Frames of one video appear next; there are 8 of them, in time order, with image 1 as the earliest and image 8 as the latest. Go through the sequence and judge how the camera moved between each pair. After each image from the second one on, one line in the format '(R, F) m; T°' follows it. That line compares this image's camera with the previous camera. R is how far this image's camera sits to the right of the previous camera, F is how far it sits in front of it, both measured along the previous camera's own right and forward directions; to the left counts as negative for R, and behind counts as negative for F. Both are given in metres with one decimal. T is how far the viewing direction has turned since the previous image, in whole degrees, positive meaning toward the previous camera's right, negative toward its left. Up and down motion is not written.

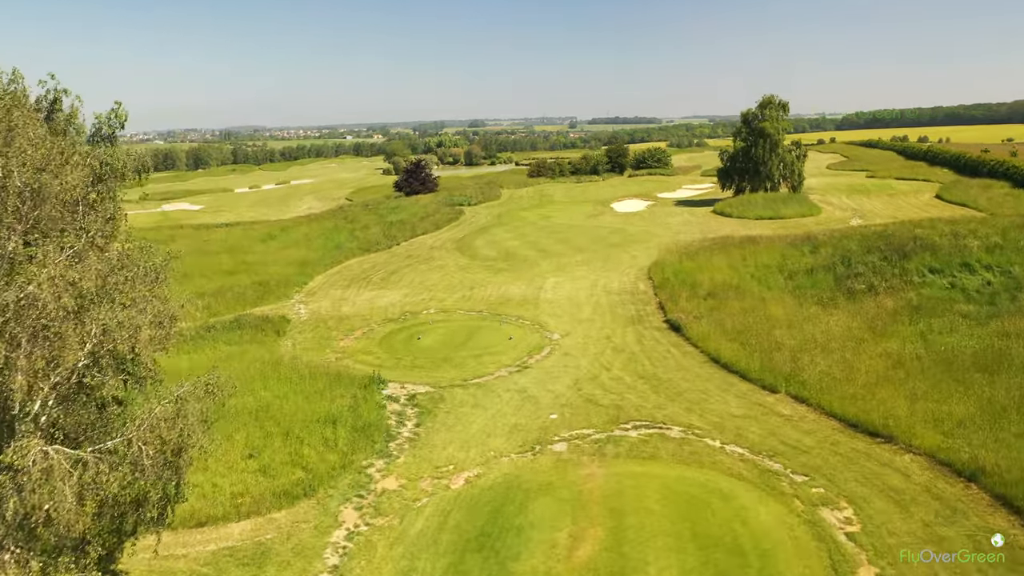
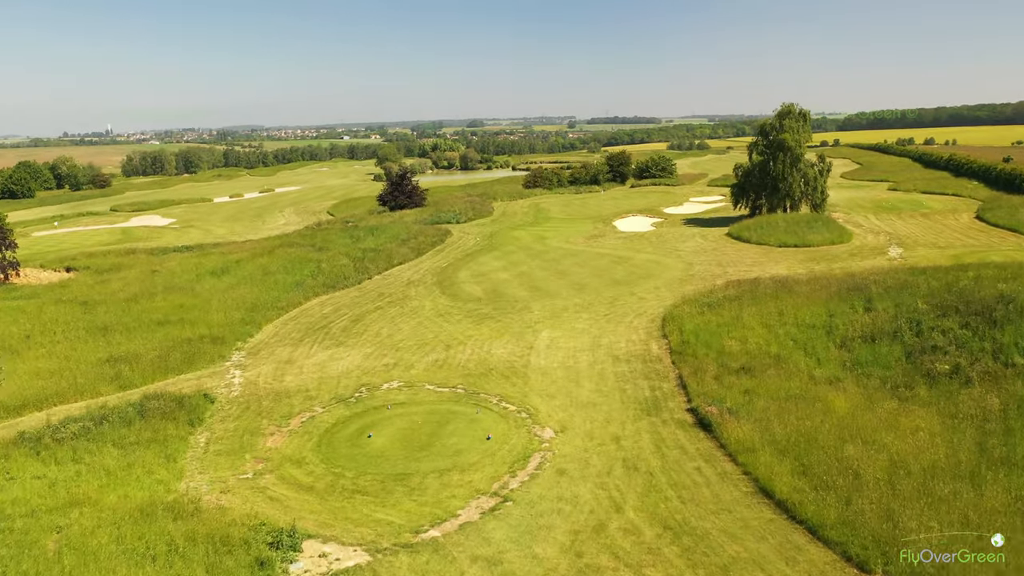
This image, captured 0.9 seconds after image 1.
(+0.4, +5.0) m; 0°
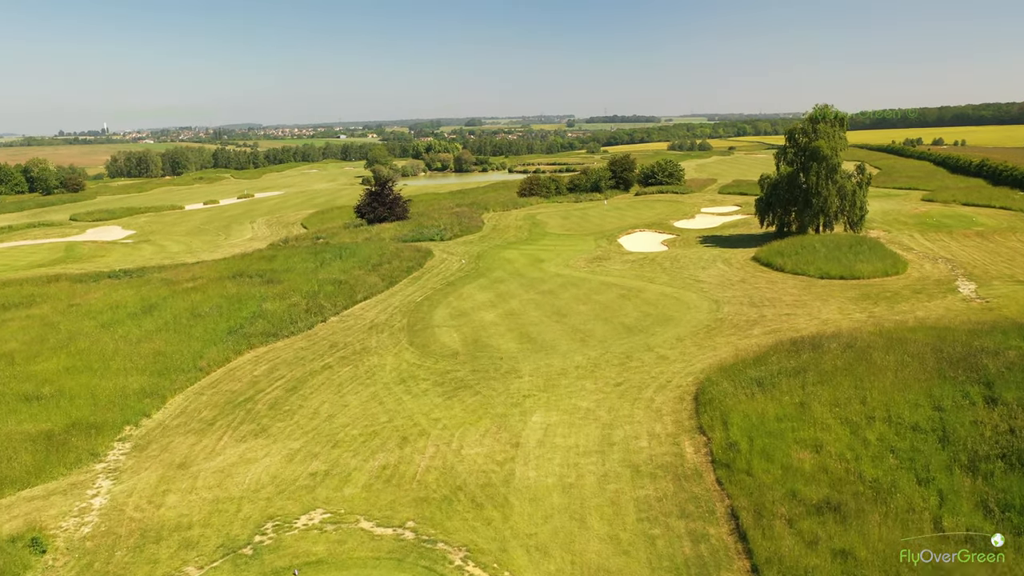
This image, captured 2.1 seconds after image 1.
(+0.4, +6.2) m; 0°
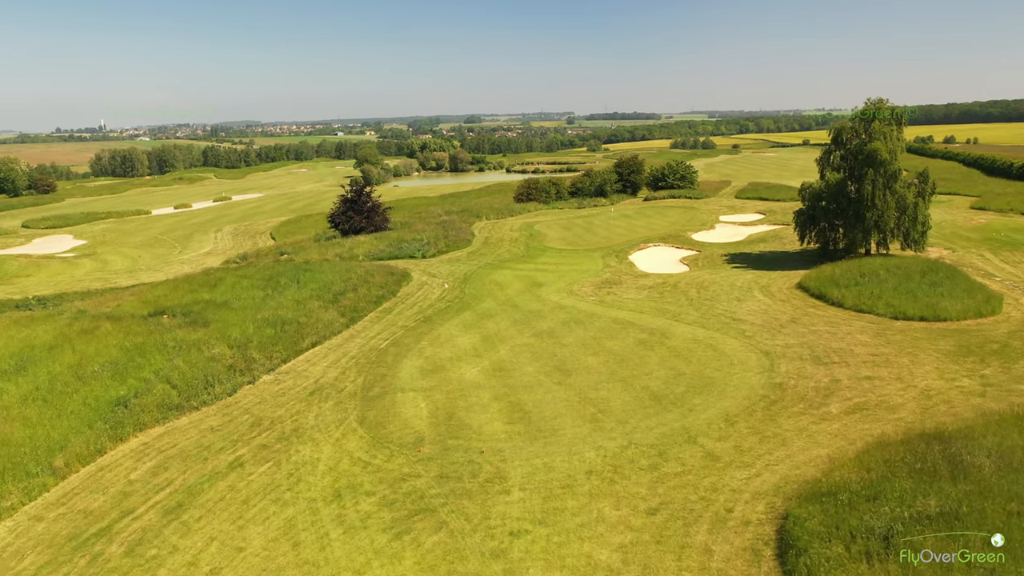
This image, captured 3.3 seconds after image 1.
(+0.3, +6.6) m; 0°
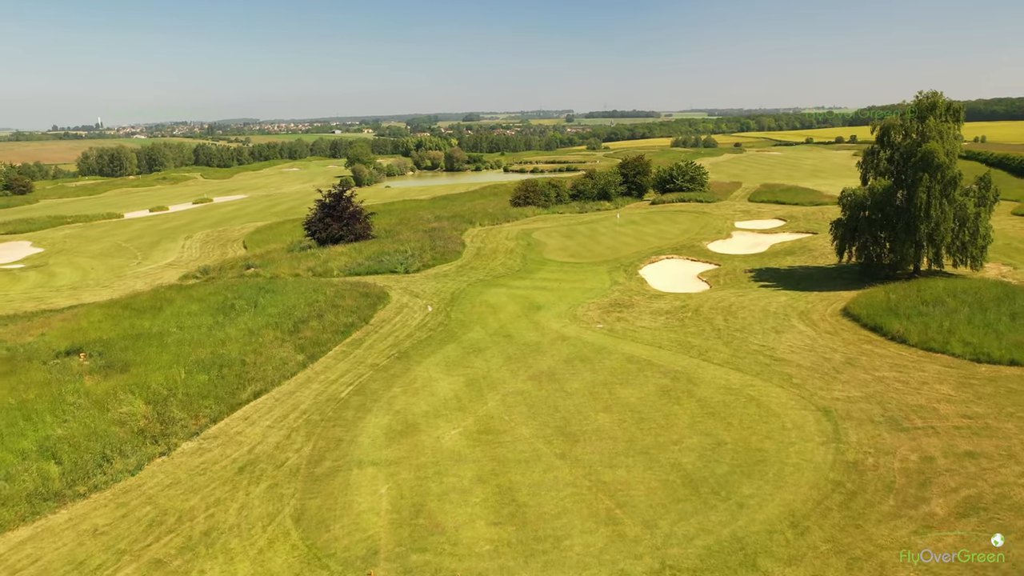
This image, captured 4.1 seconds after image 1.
(+0.2, +4.7) m; 0°
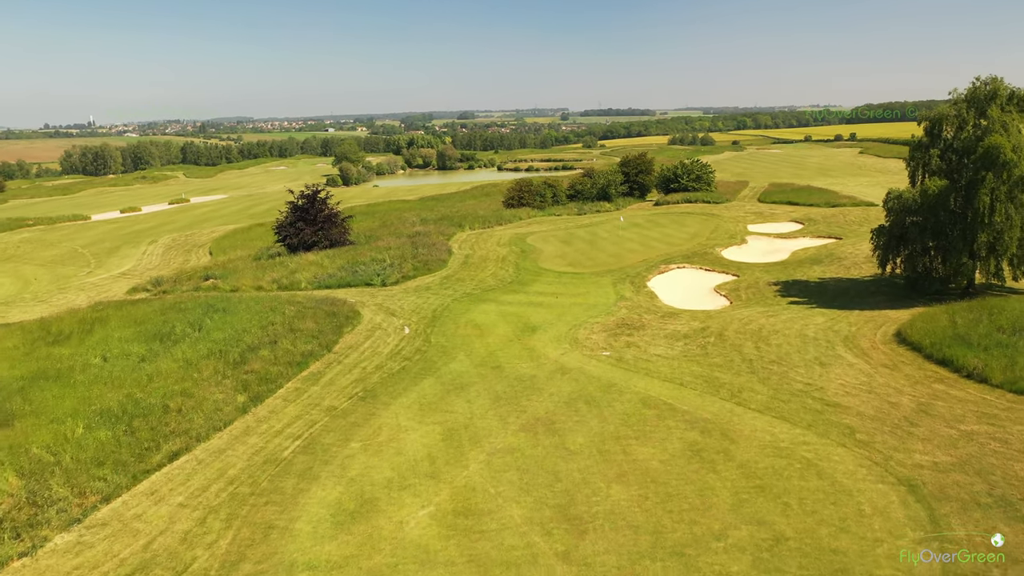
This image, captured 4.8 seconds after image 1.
(+0.1, +4.2) m; 0°
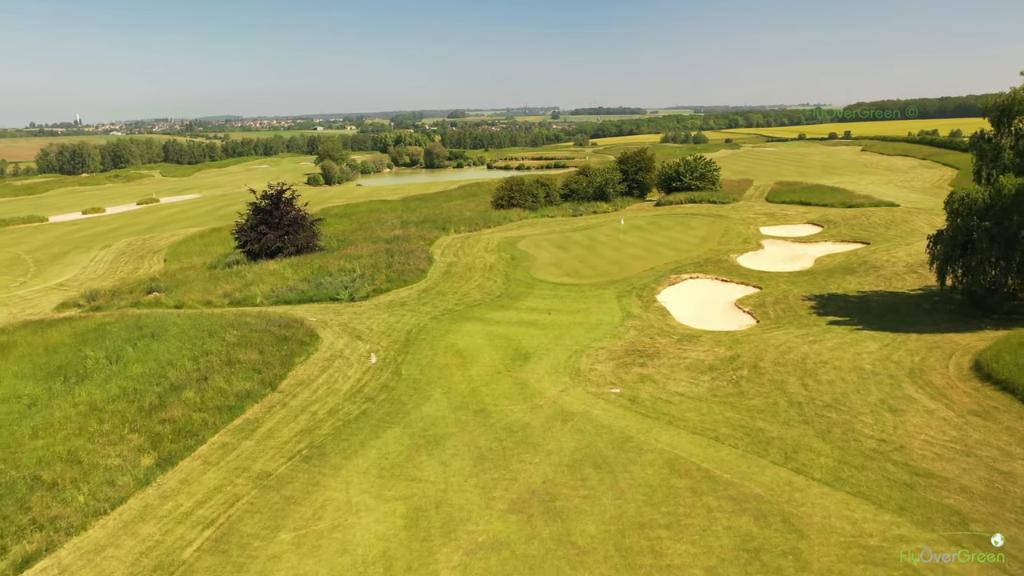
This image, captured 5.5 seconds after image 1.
(+0.1, +4.3) m; +1°
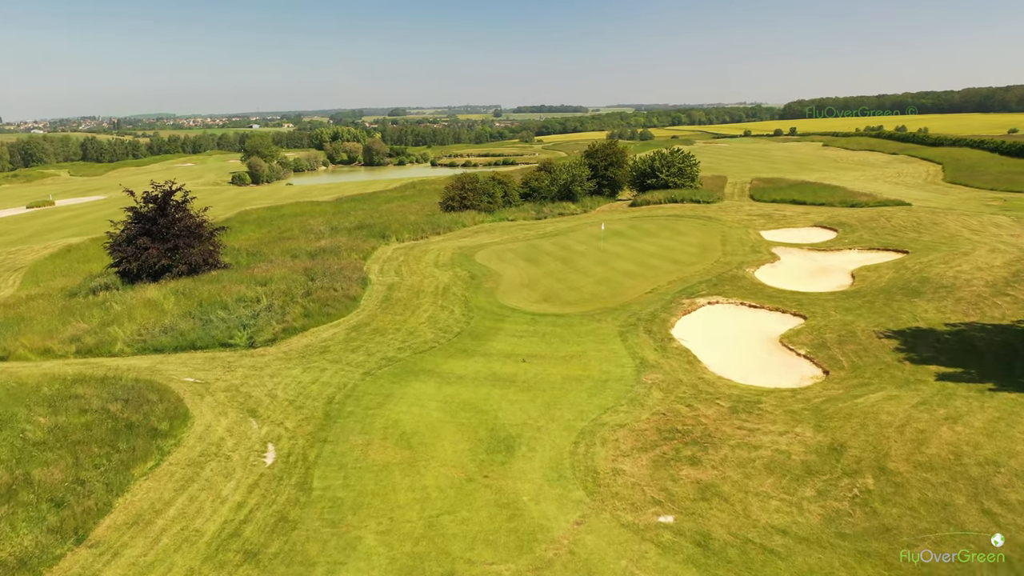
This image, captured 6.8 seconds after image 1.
(-0.5, +7.4) m; +4°
